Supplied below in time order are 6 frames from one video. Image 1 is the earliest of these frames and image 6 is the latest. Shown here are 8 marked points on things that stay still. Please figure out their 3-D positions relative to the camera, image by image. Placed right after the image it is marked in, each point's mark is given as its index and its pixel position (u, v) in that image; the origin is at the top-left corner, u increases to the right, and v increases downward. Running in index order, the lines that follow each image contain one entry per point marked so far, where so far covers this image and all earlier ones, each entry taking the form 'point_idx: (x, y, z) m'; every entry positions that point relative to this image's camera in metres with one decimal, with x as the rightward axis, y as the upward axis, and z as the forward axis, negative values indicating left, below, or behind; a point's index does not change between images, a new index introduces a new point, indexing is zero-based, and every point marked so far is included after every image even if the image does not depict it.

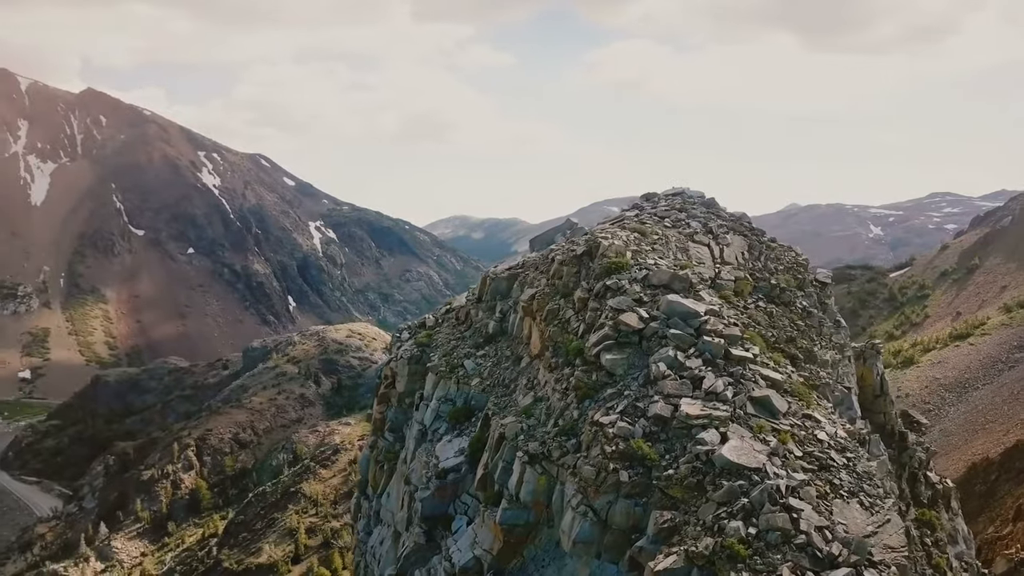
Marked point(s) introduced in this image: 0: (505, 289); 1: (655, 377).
0: (-0.2, 0.0, +18.8) m
1: (+2.4, -1.5, +13.4) m
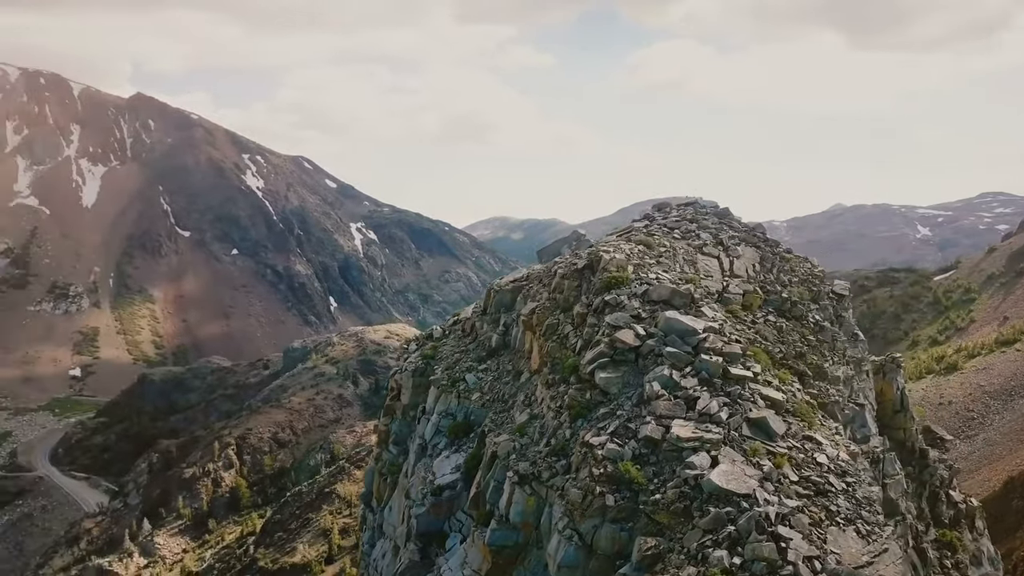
0: (-0.1, -0.3, +18.6) m
1: (+2.2, -1.8, +13.1) m
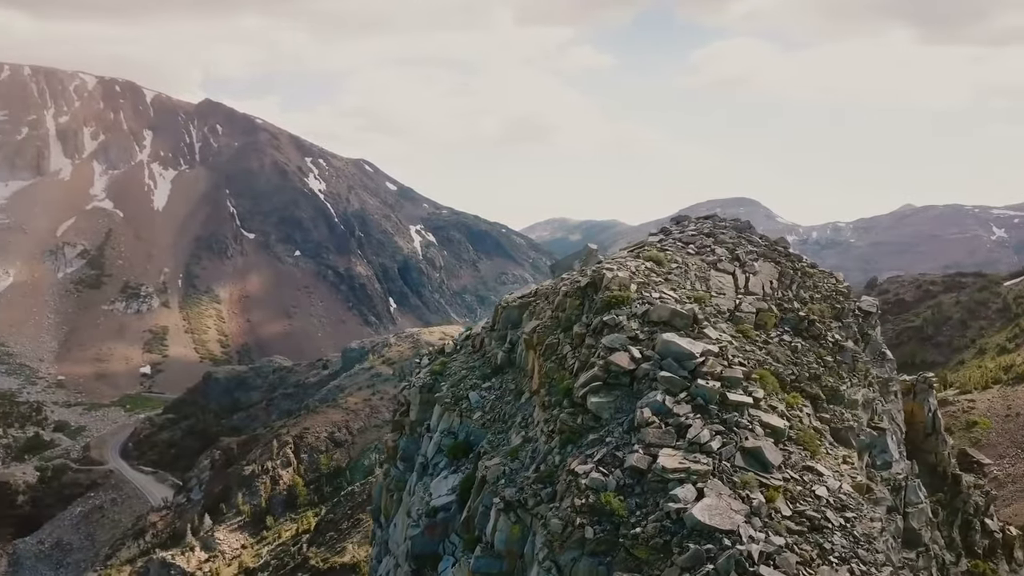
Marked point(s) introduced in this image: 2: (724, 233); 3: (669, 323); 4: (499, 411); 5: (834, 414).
0: (+0.1, -0.7, +18.3) m
1: (+2.0, -2.1, +12.7) m
2: (+5.2, +1.3, +20.0) m
3: (+2.8, -0.6, +14.7) m
4: (-0.2, -2.4, +16.2) m
5: (+6.2, -2.4, +15.8) m
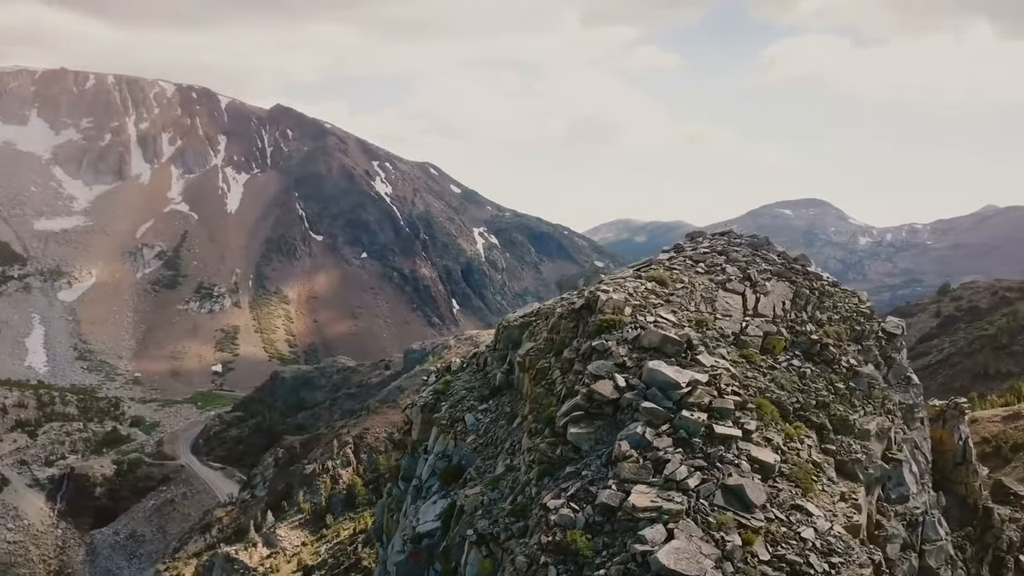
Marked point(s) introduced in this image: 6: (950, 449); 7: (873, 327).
0: (+0.1, -1.1, +18.0) m
1: (+1.6, -2.5, +12.2) m
2: (+5.3, +0.9, +19.2) m
3: (+2.6, -1.0, +14.1) m
4: (-0.4, -2.8, +15.9) m
5: (+6.0, -2.9, +15.0) m
6: (+10.2, -3.7, +19.0) m
7: (+8.3, -0.9, +18.8) m
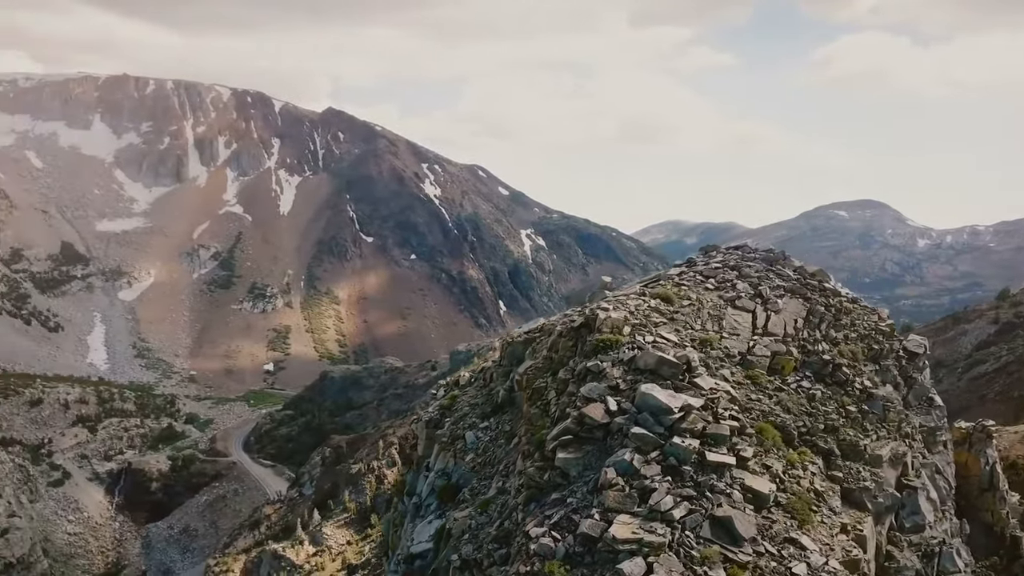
0: (+0.2, -1.4, +17.8) m
1: (+1.3, -2.9, +11.9) m
2: (+5.5, +0.5, +18.7) m
3: (+2.4, -1.4, +13.8) m
4: (-0.4, -3.2, +15.6) m
5: (+5.9, -3.2, +14.4) m
6: (+10.3, -4.1, +18.2) m
7: (+8.4, -1.3, +18.1) m
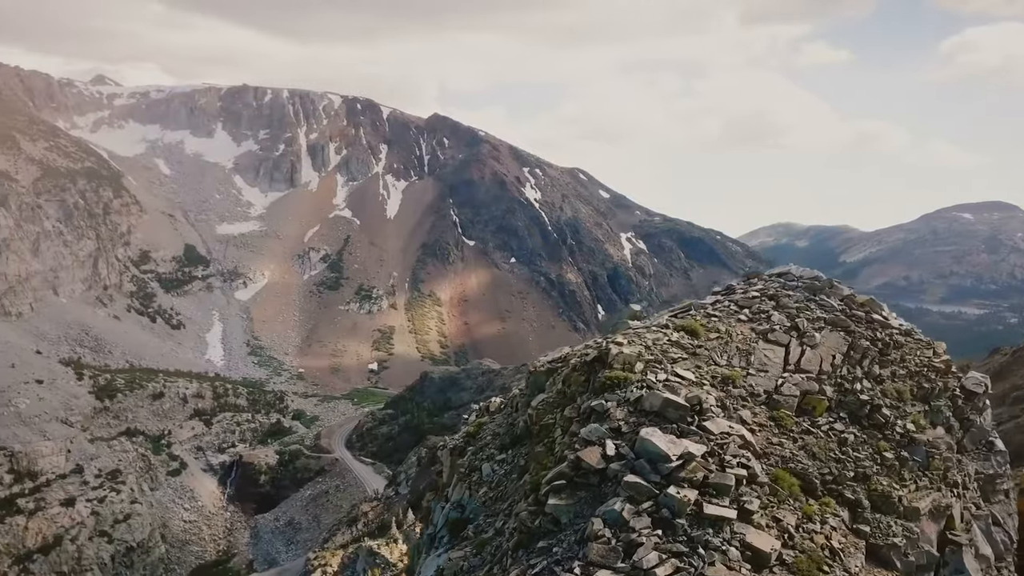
0: (+0.7, -2.0, +17.3) m
1: (+1.0, -3.5, +11.4) m
2: (+6.0, -0.1, +17.6) m
3: (+2.4, -2.0, +13.1) m
4: (-0.2, -3.8, +15.3) m
5: (+5.9, -3.9, +13.3) m
6: (+10.7, -4.8, +16.5) m
7: (+8.9, -2.0, +16.7) m
